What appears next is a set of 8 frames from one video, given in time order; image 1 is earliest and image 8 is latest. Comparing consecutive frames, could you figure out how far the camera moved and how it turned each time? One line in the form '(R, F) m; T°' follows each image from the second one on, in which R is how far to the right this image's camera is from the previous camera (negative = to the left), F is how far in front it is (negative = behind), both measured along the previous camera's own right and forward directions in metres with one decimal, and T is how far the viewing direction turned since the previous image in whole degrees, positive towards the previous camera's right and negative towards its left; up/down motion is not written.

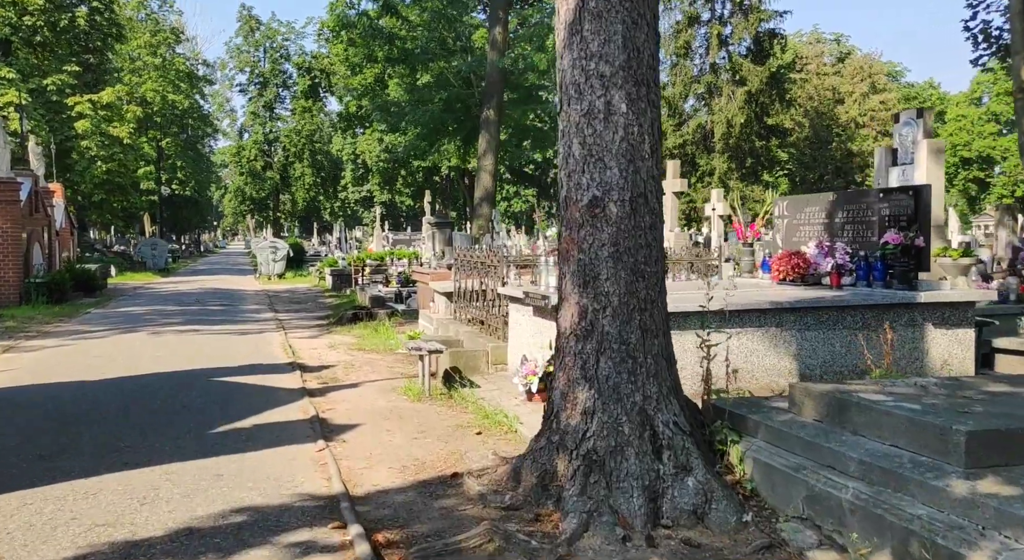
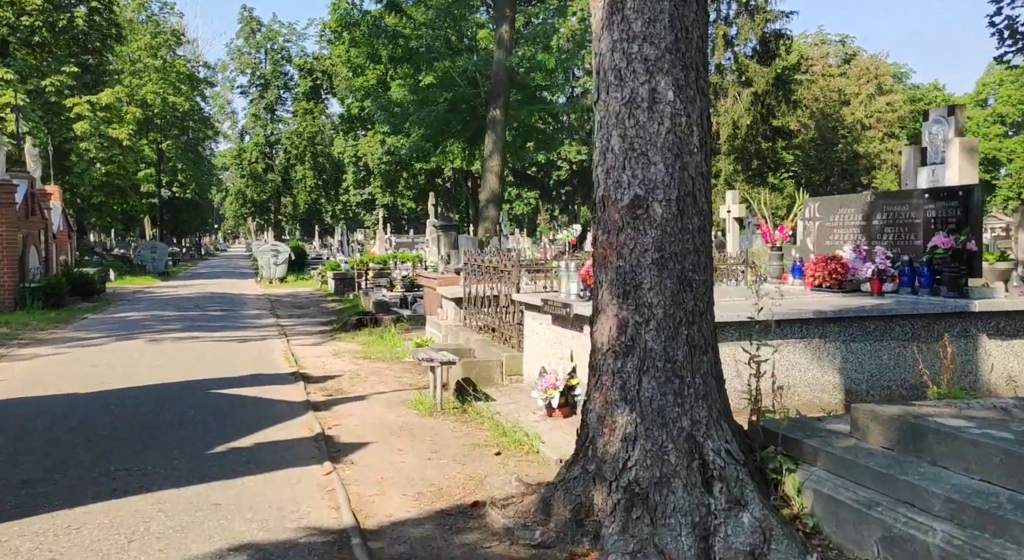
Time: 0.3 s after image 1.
(-0.1, +0.5) m; 0°
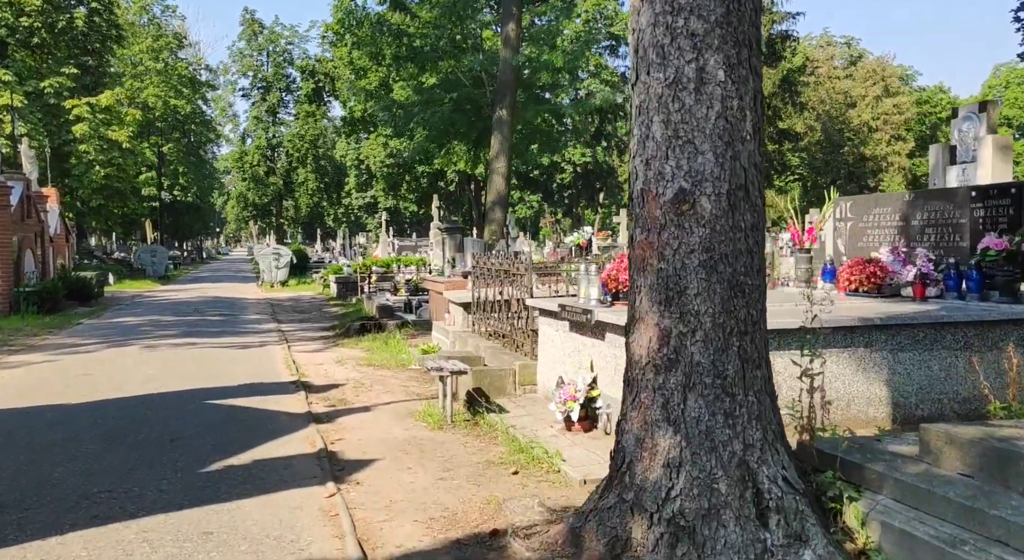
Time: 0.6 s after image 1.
(-0.1, +0.5) m; 0°
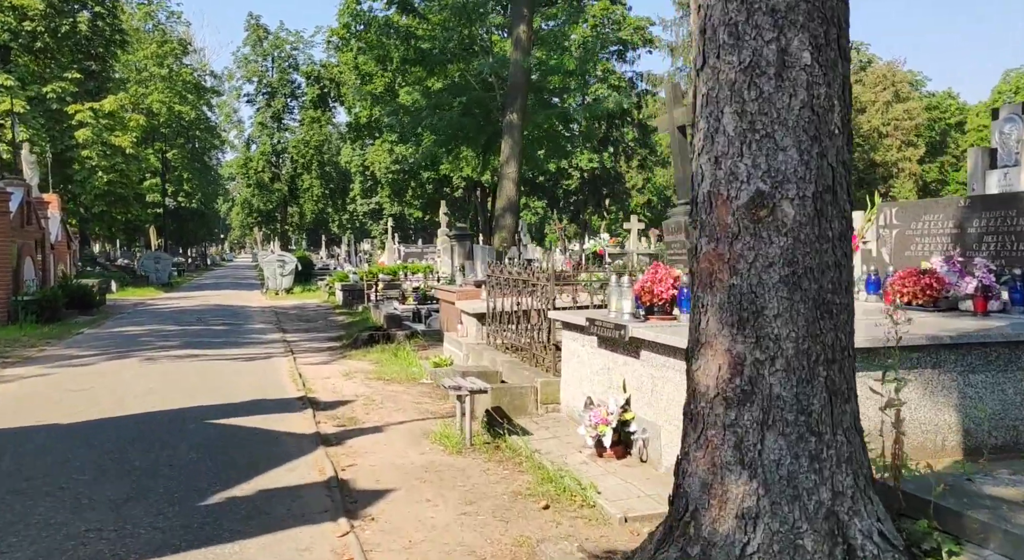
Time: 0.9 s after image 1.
(-0.1, +0.6) m; 0°
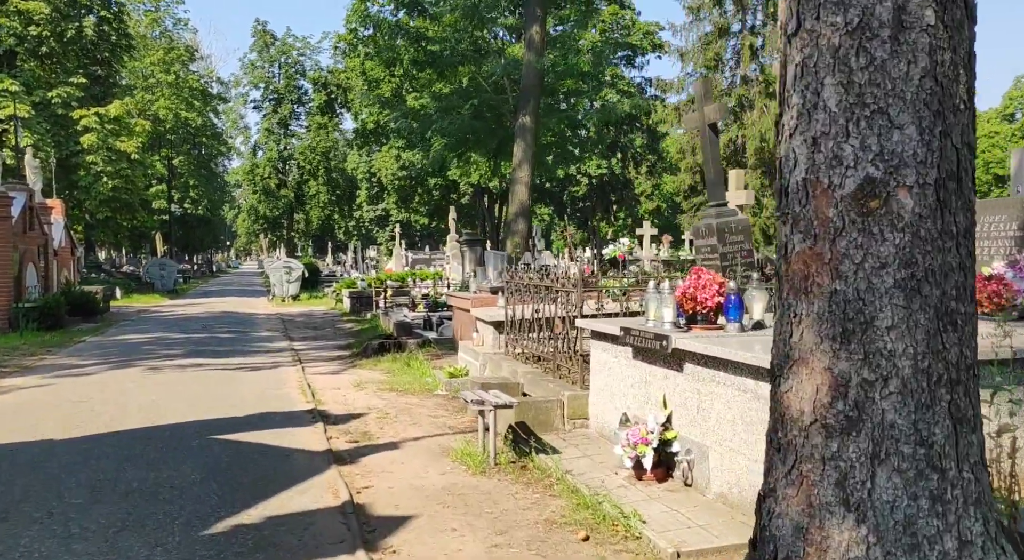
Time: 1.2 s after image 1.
(-0.2, +0.5) m; 0°
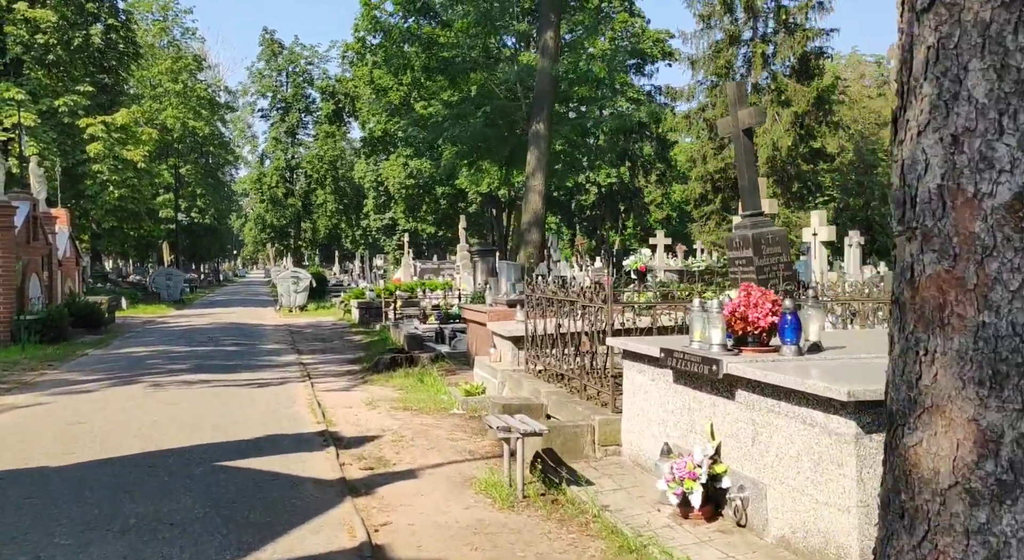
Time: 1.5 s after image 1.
(-0.1, +0.5) m; 0°
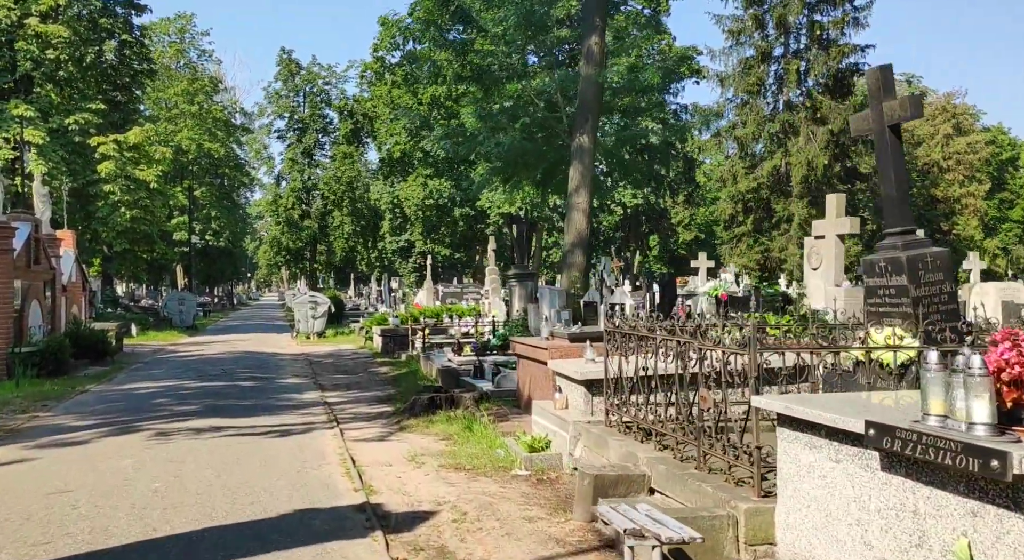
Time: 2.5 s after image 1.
(-0.5, +1.8) m; -1°
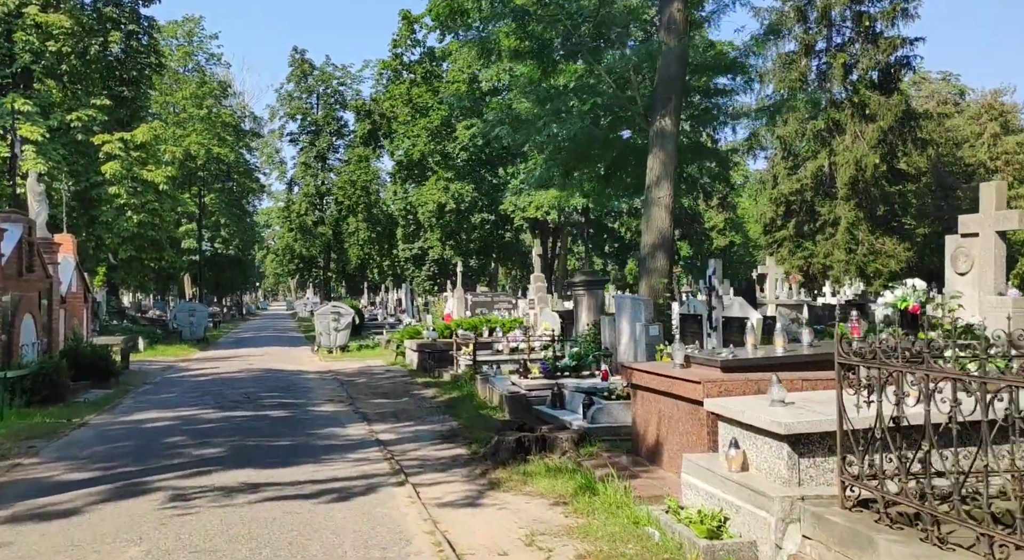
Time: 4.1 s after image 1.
(-1.0, +2.8) m; 0°
